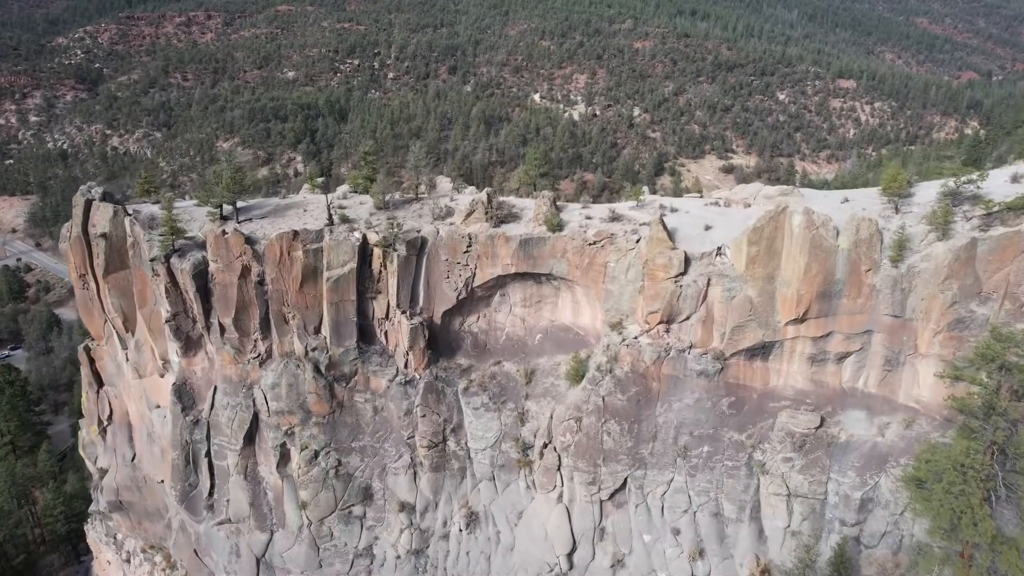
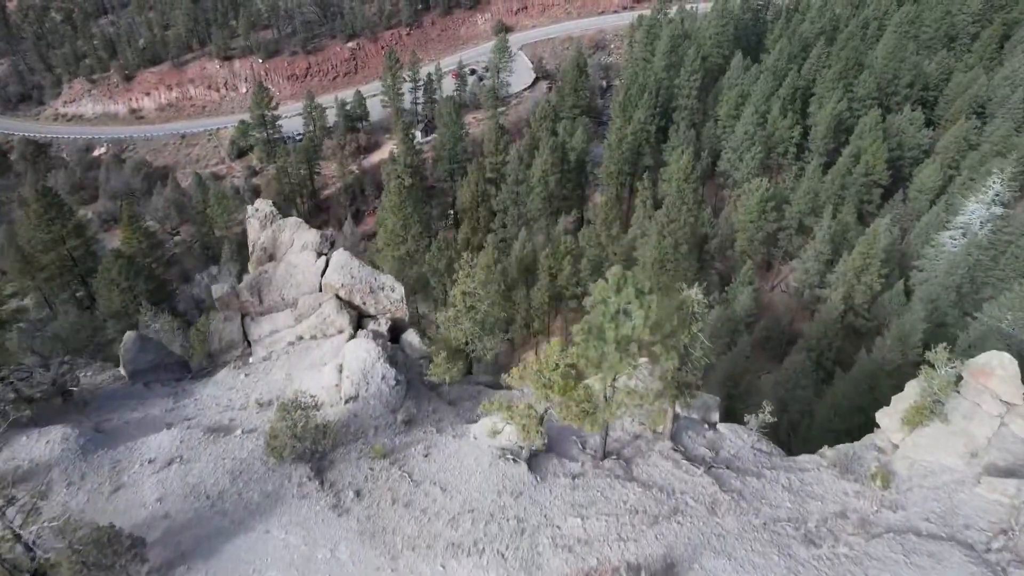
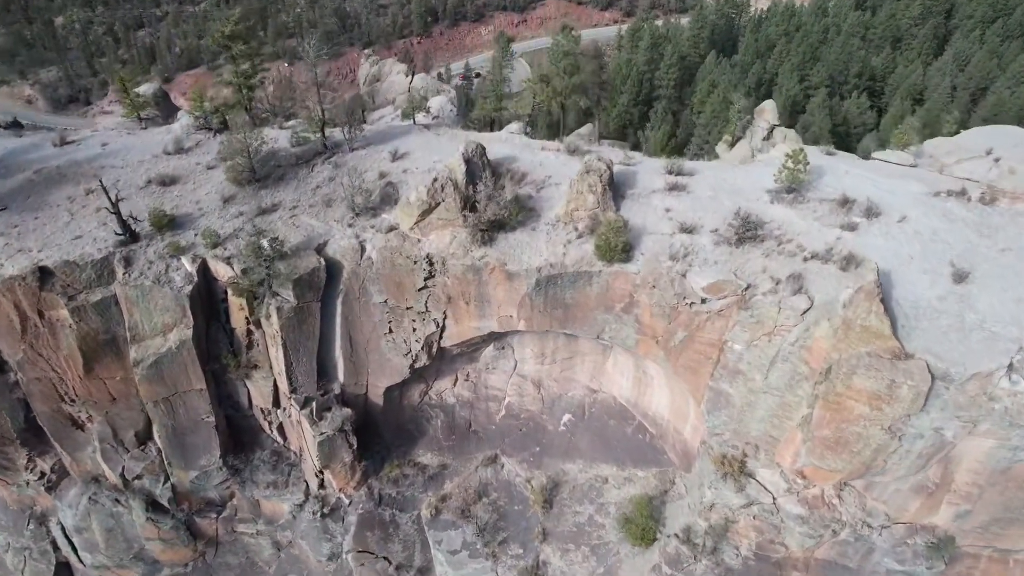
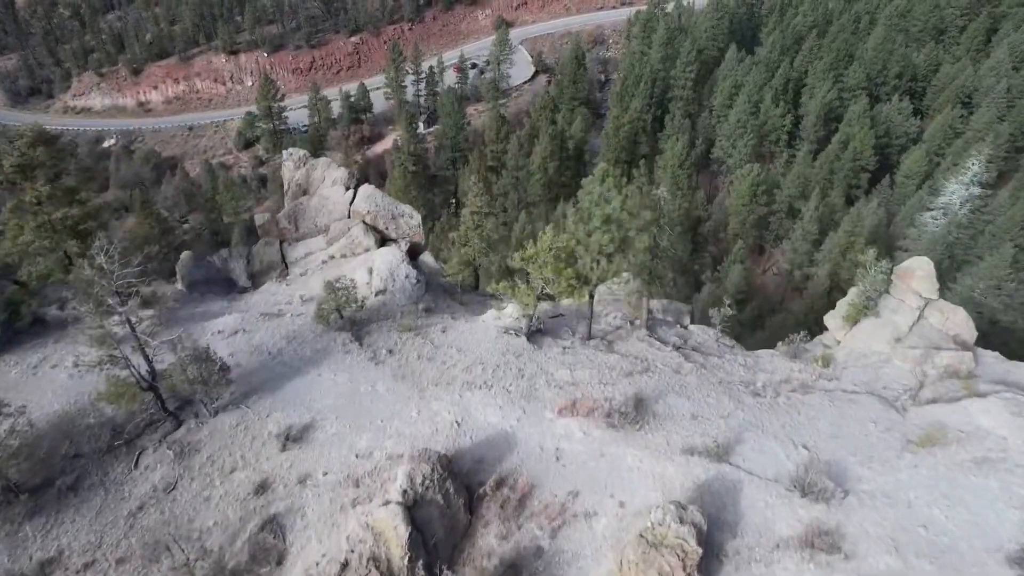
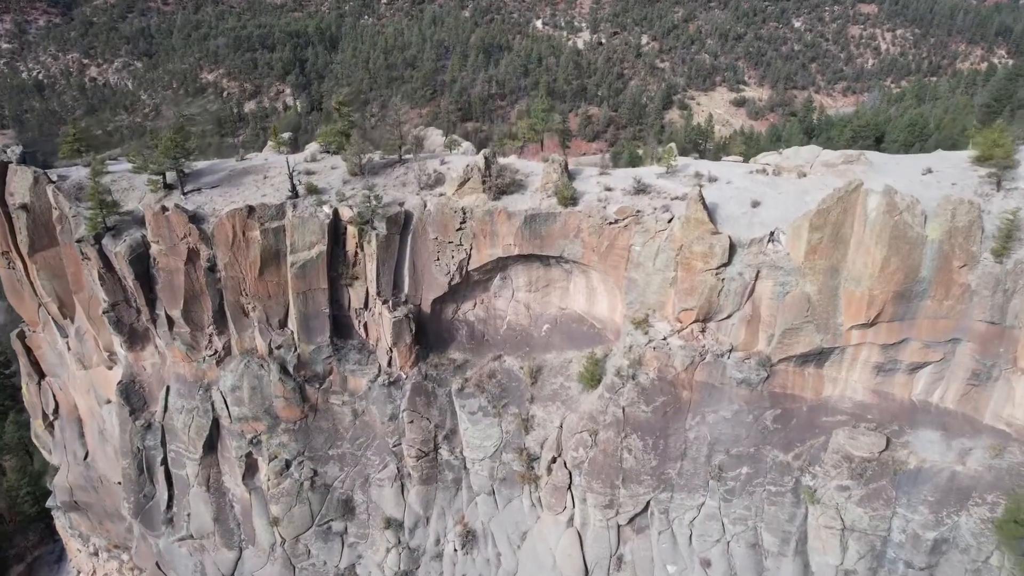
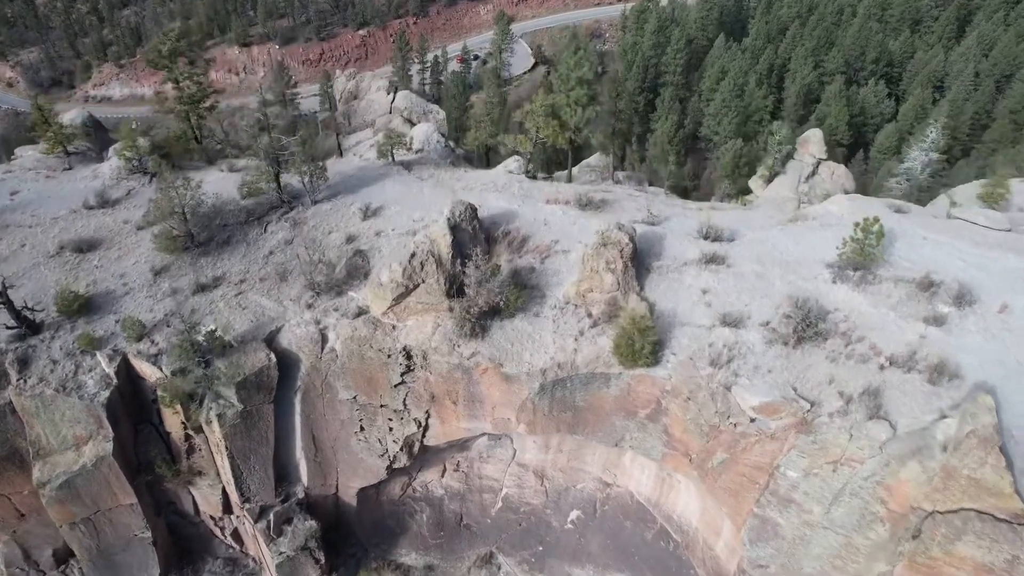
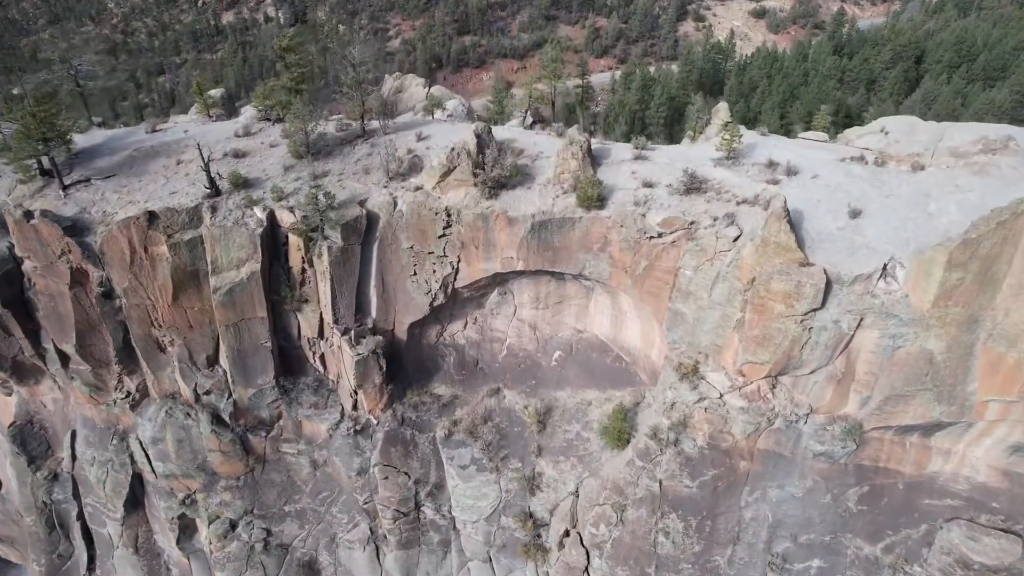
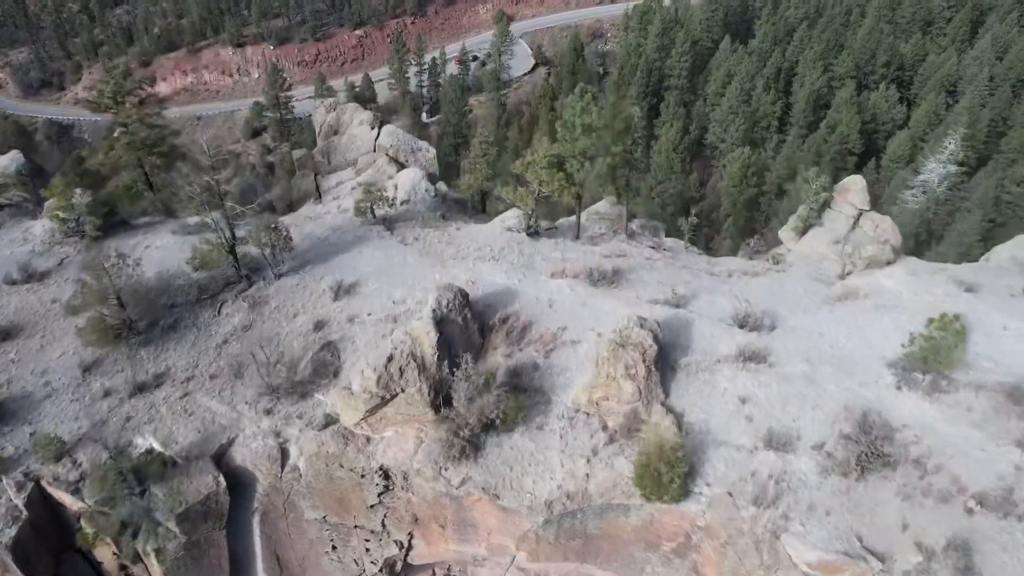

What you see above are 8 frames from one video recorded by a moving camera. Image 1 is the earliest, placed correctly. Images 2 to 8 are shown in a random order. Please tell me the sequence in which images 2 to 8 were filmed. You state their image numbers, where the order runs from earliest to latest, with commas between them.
5, 7, 3, 6, 8, 4, 2
